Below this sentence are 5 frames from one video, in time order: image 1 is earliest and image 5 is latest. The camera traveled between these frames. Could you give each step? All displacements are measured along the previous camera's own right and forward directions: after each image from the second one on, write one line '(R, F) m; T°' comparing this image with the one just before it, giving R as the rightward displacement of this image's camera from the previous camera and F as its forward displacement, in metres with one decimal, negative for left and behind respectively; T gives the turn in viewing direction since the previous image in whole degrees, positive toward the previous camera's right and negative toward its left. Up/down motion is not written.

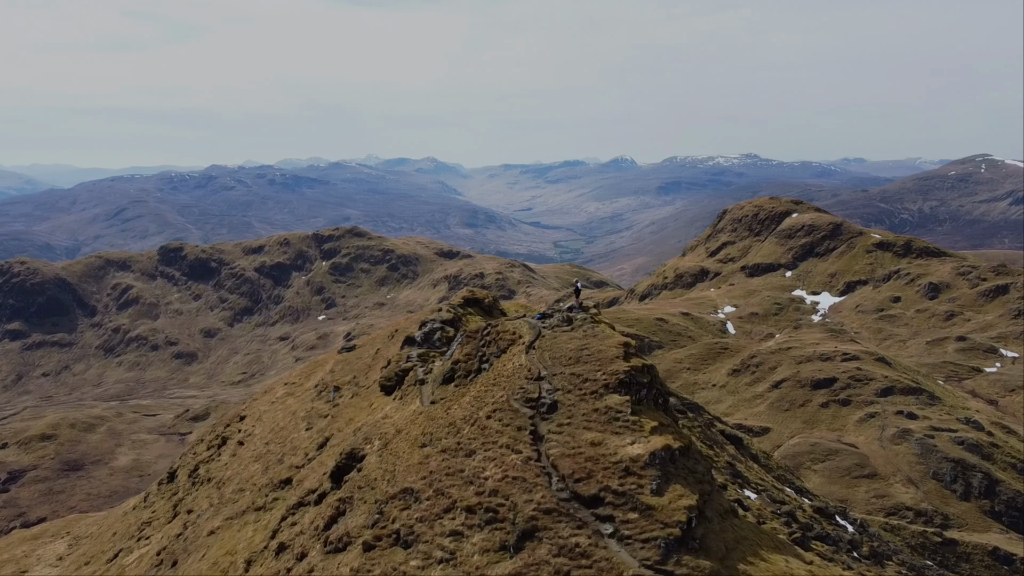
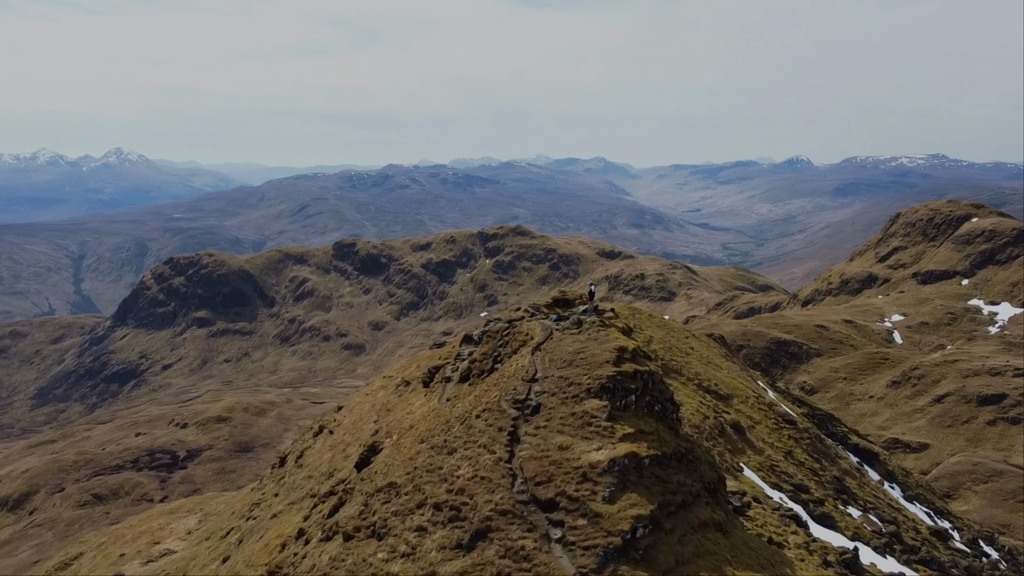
(+5.6, +0.3) m; -9°
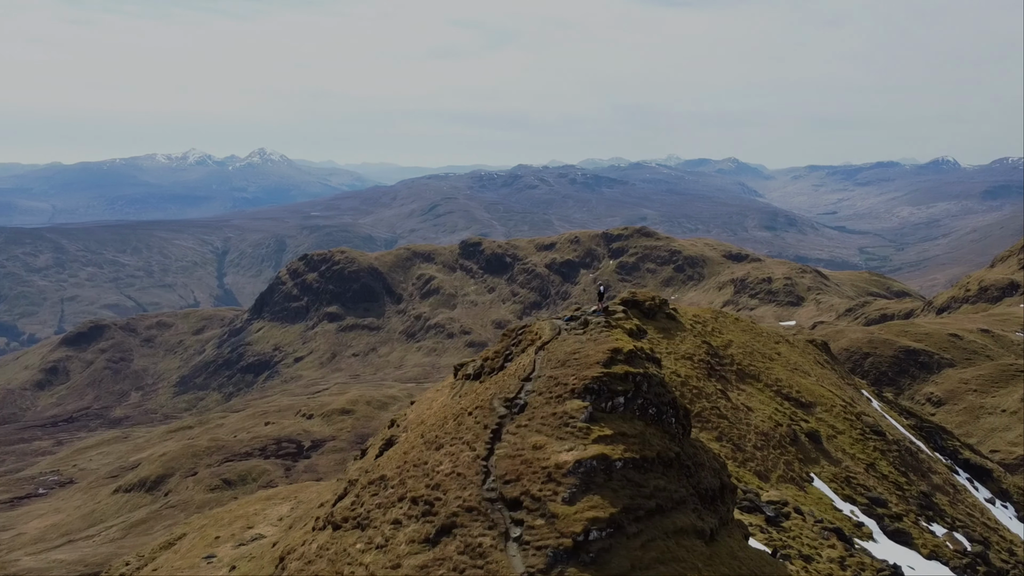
(+4.3, +0.2) m; -7°
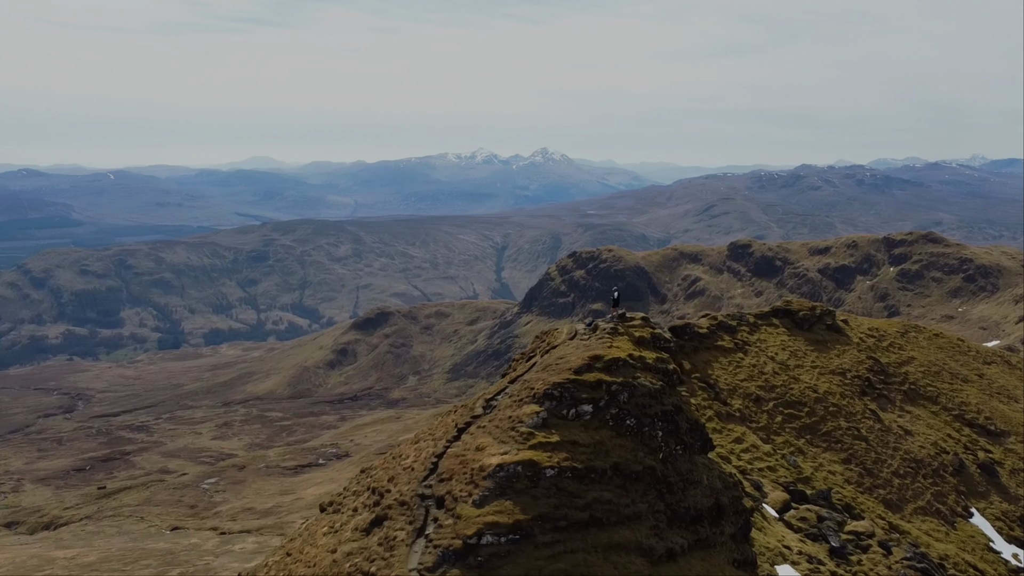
(+9.2, +1.1) m; -15°
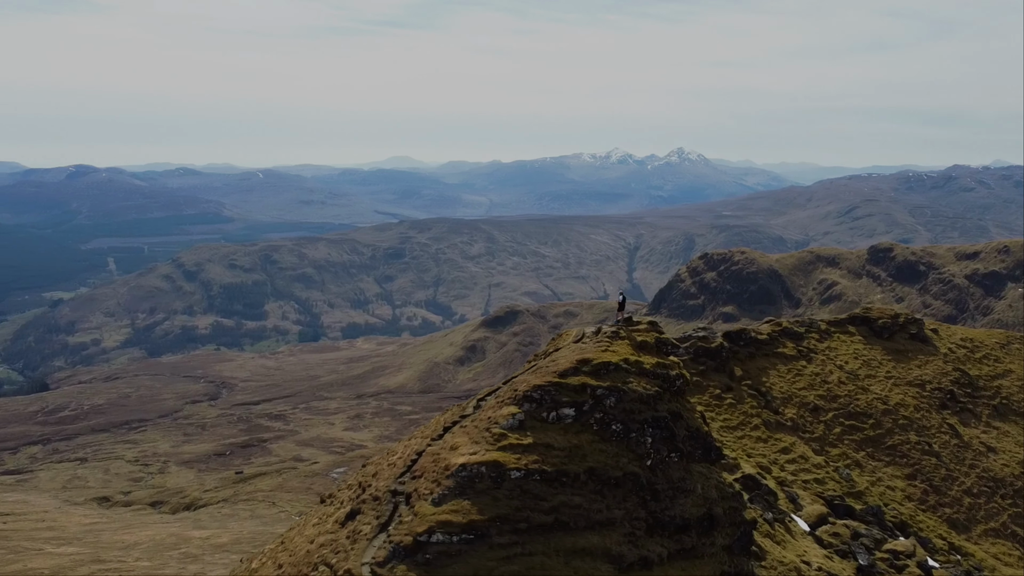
(+4.5, +0.1) m; -7°
